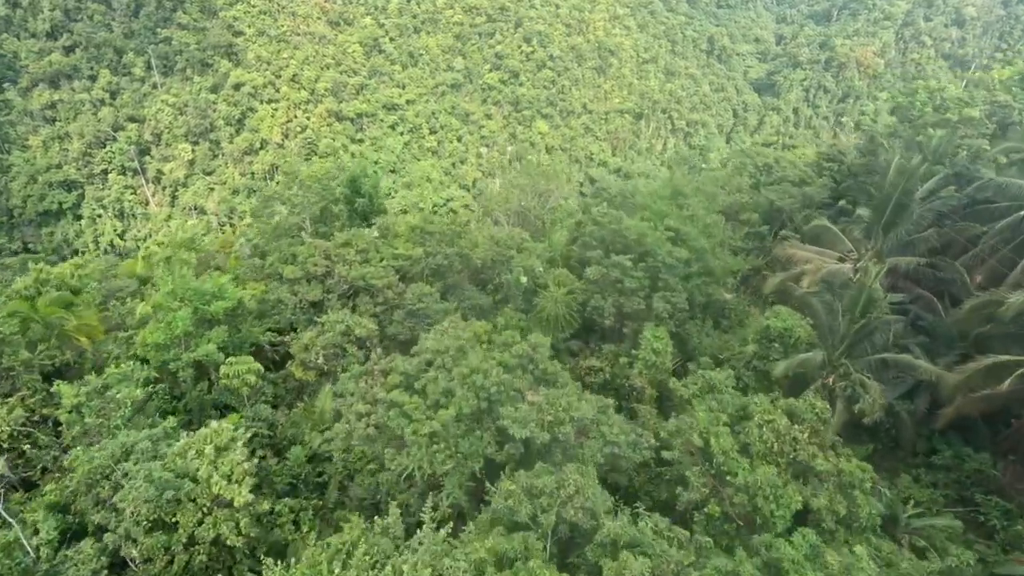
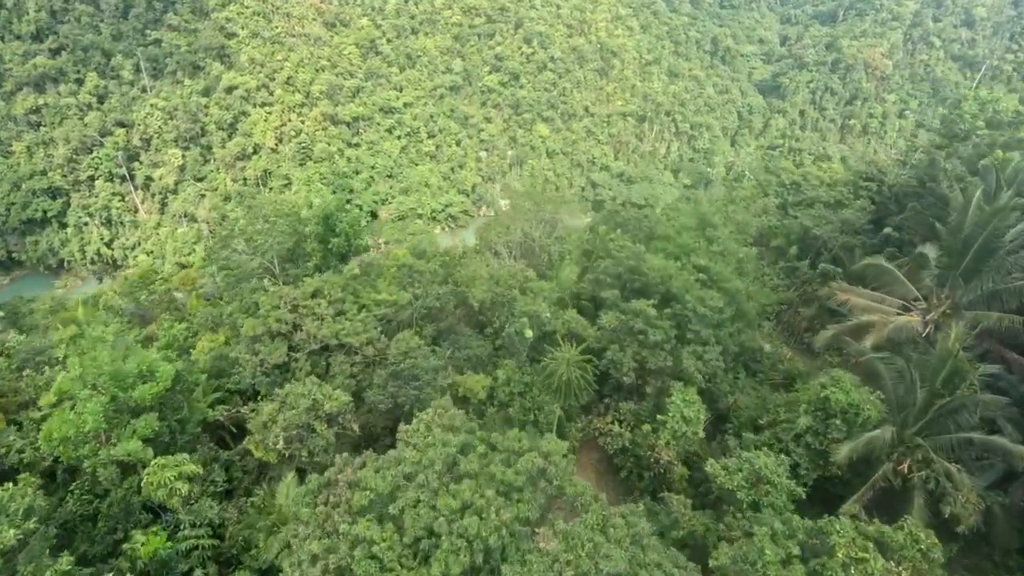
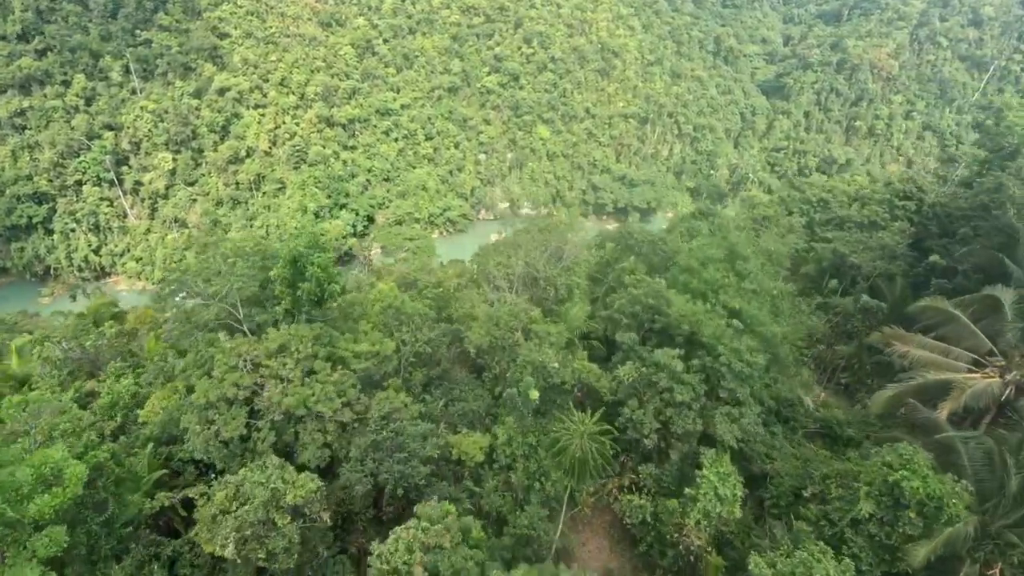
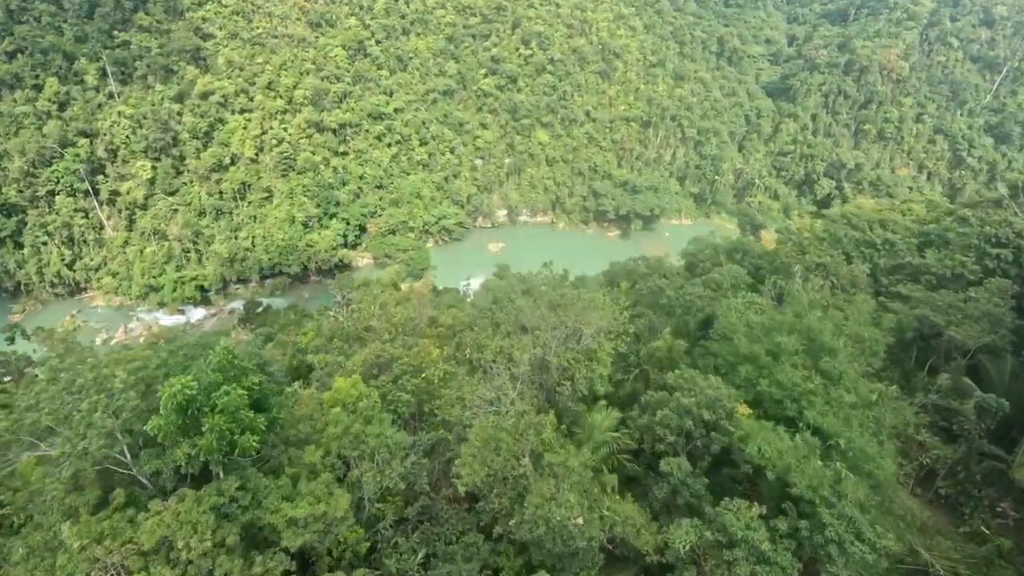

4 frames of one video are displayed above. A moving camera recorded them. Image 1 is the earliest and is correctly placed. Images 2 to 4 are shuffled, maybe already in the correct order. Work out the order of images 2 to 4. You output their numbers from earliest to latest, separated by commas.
2, 3, 4
